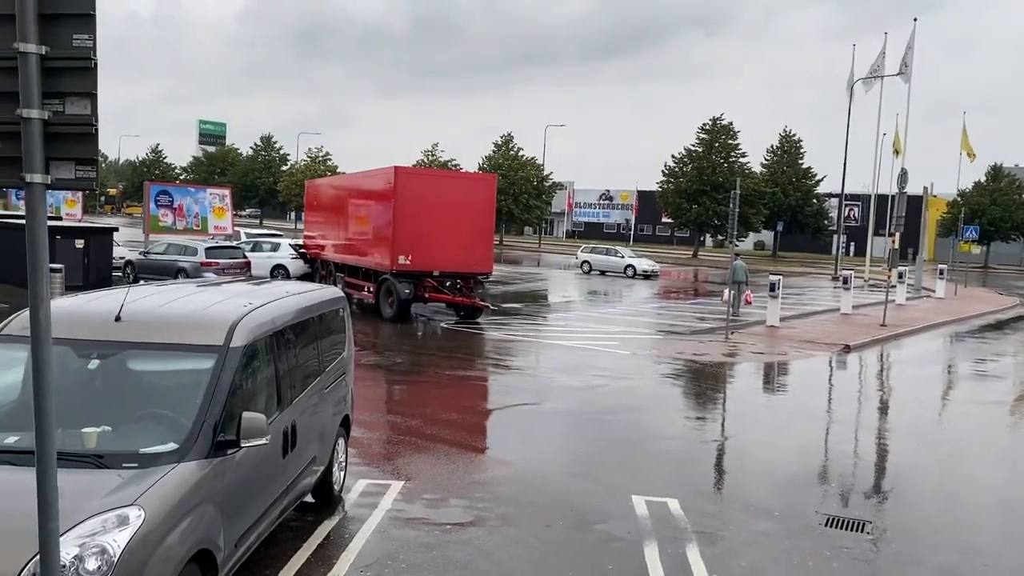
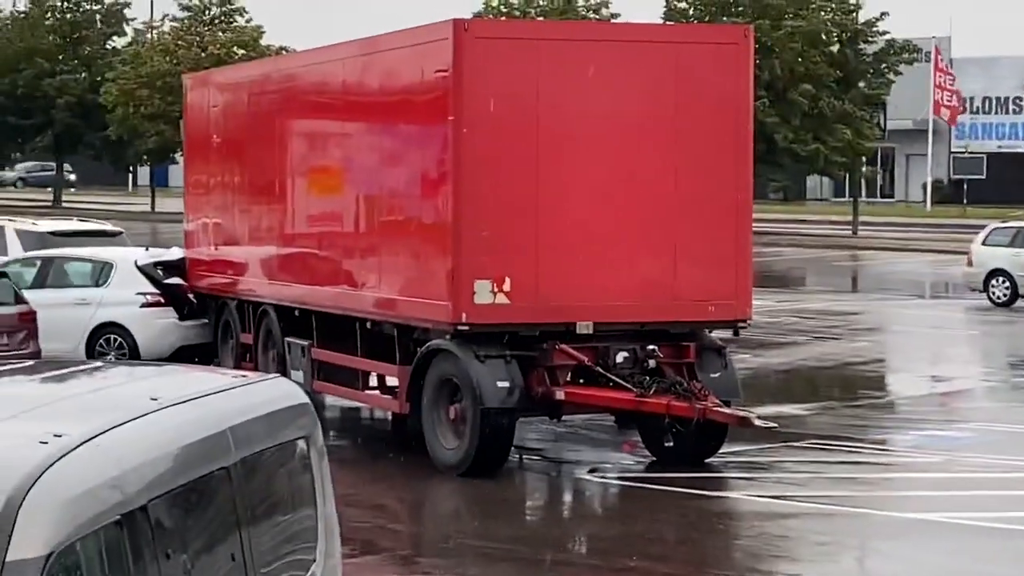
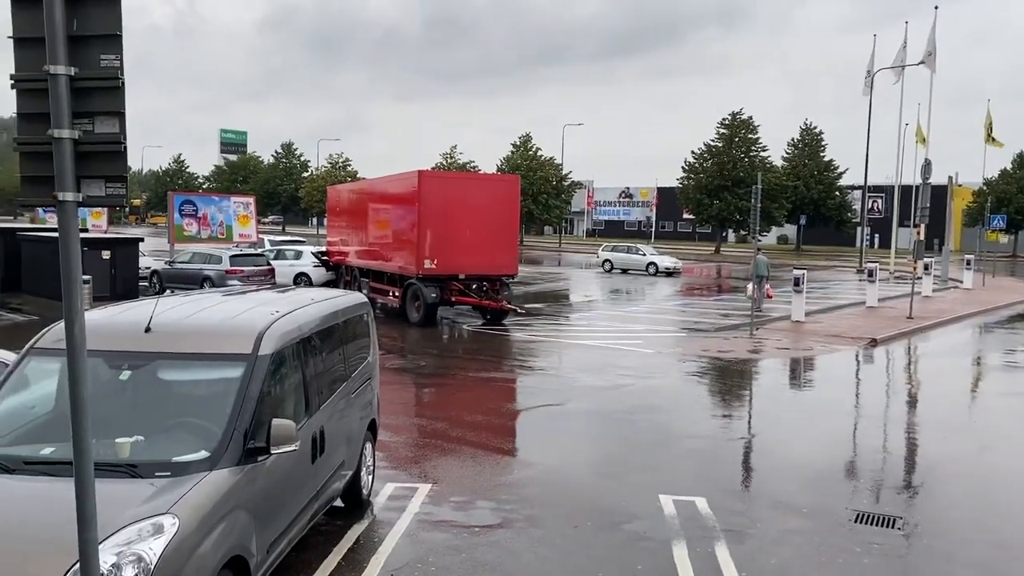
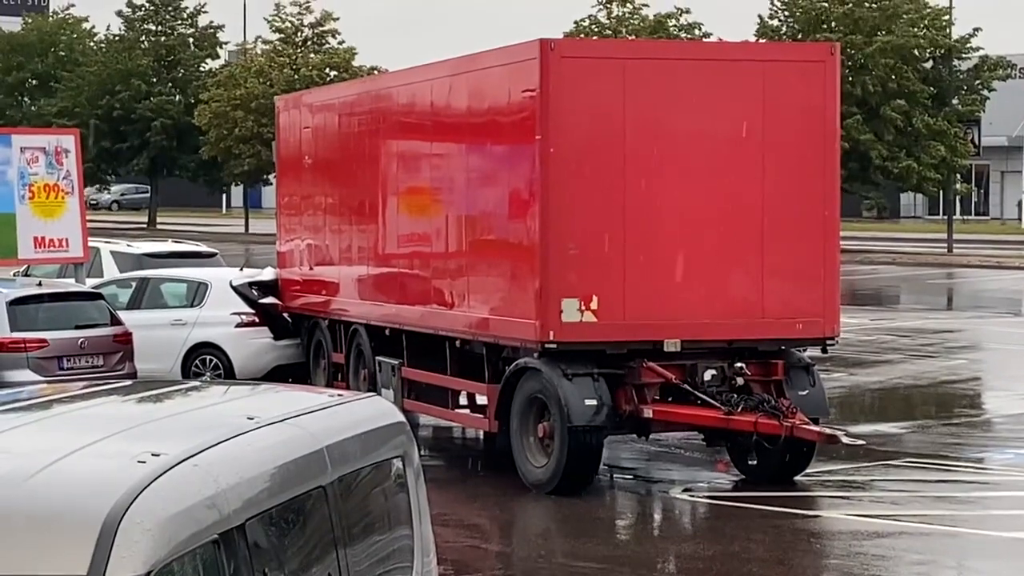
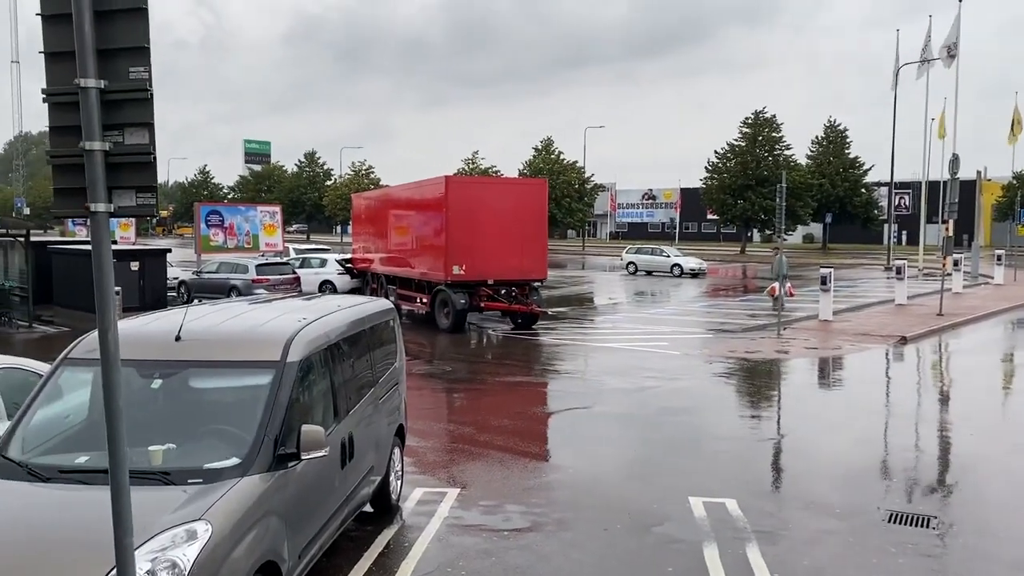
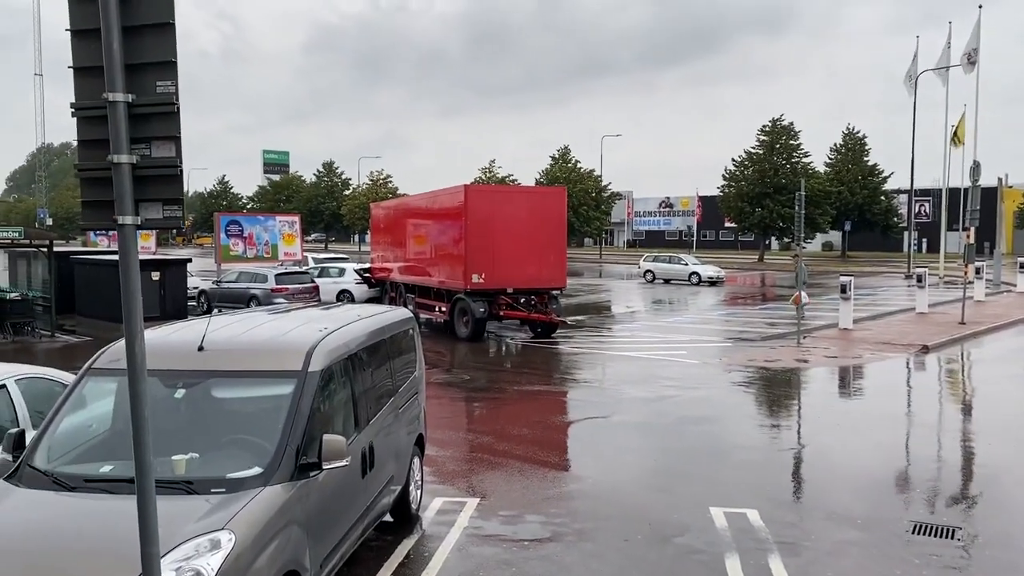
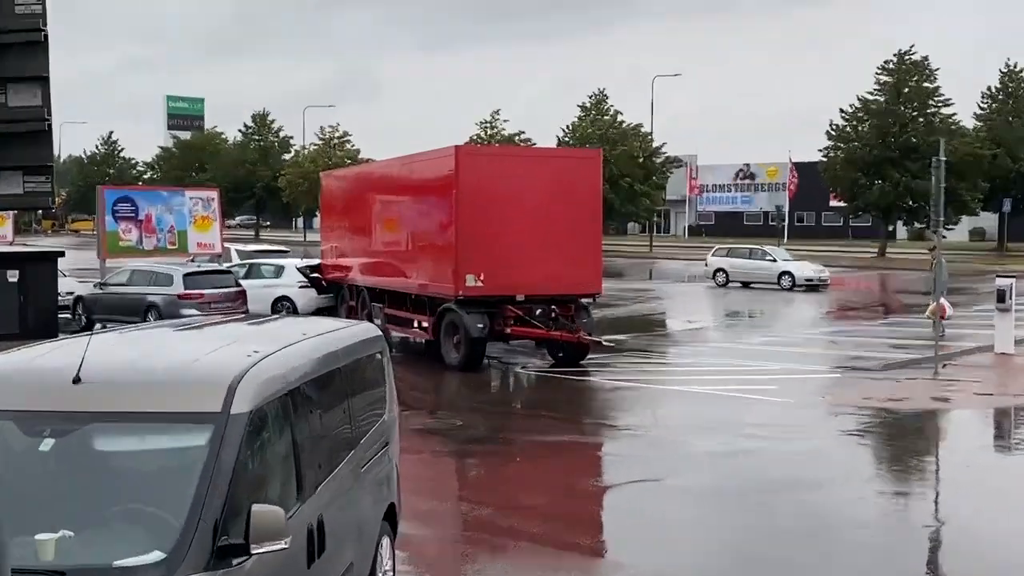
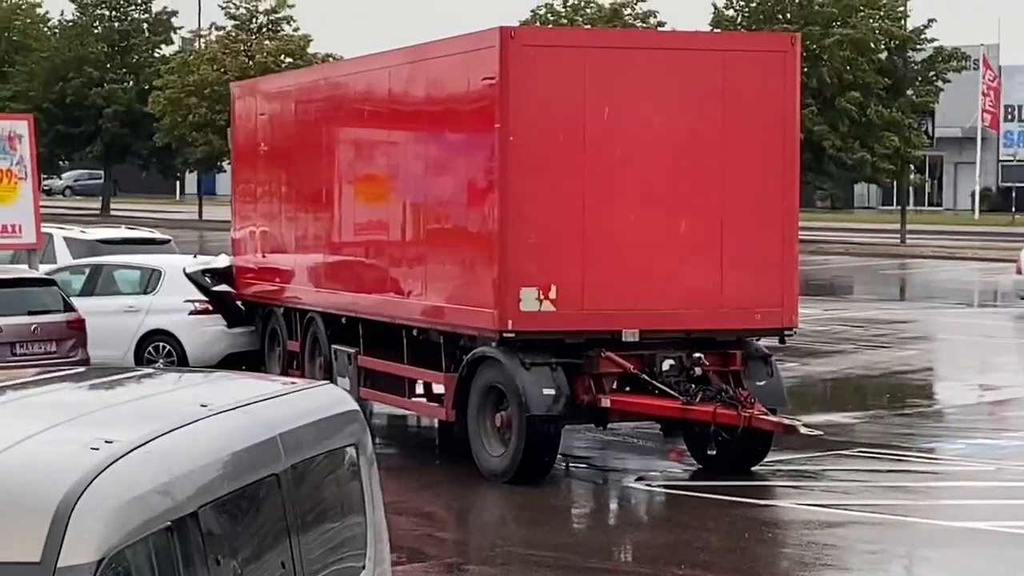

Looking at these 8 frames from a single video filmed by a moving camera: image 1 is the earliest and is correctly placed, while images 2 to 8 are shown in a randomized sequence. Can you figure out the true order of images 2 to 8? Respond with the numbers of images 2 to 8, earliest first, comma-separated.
3, 5, 6, 7, 2, 8, 4
